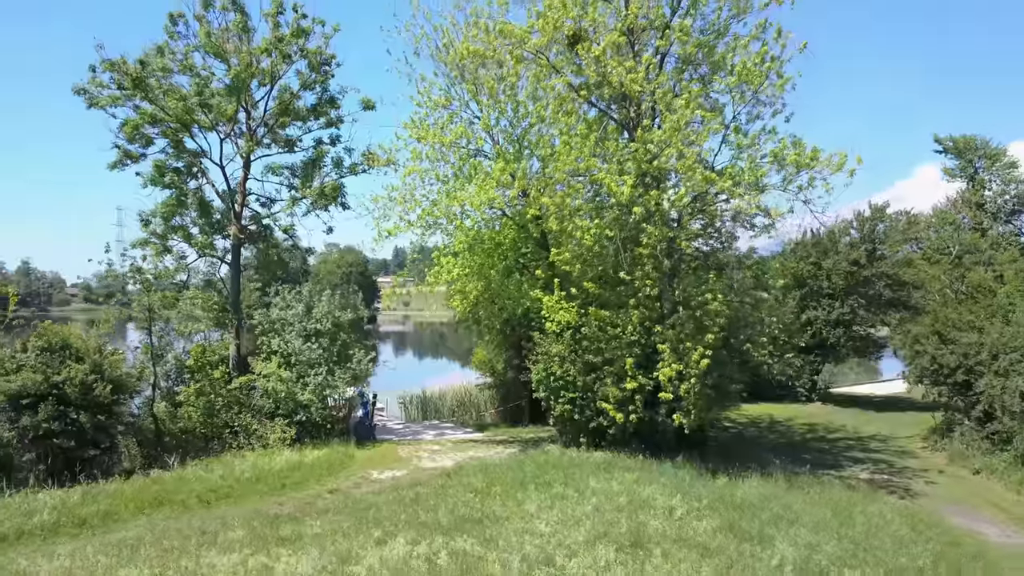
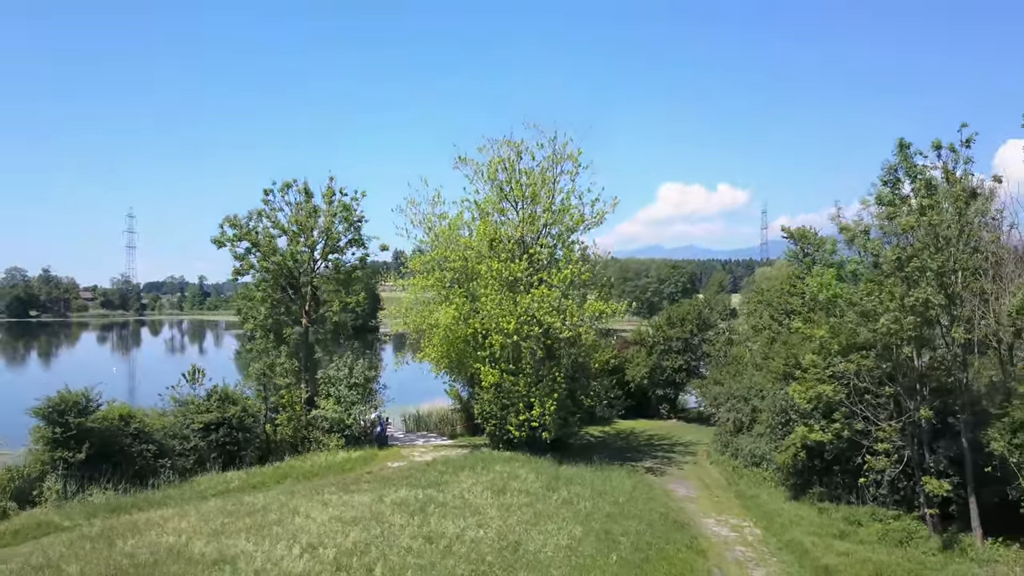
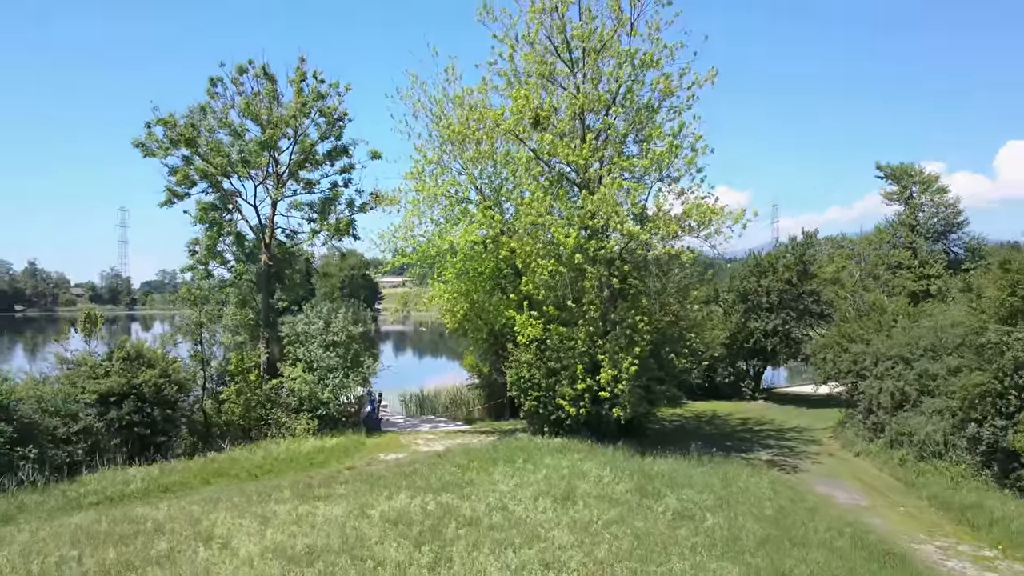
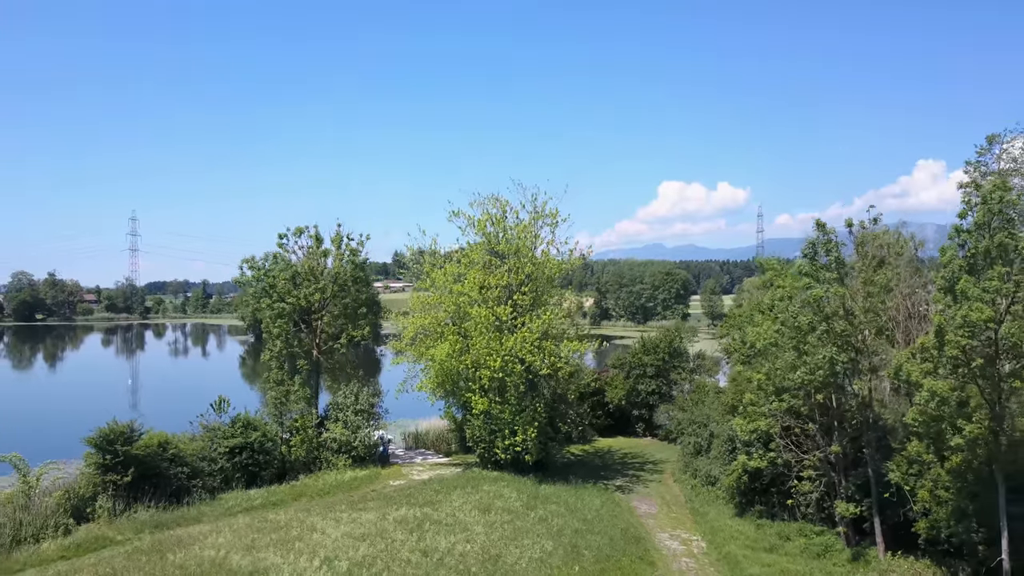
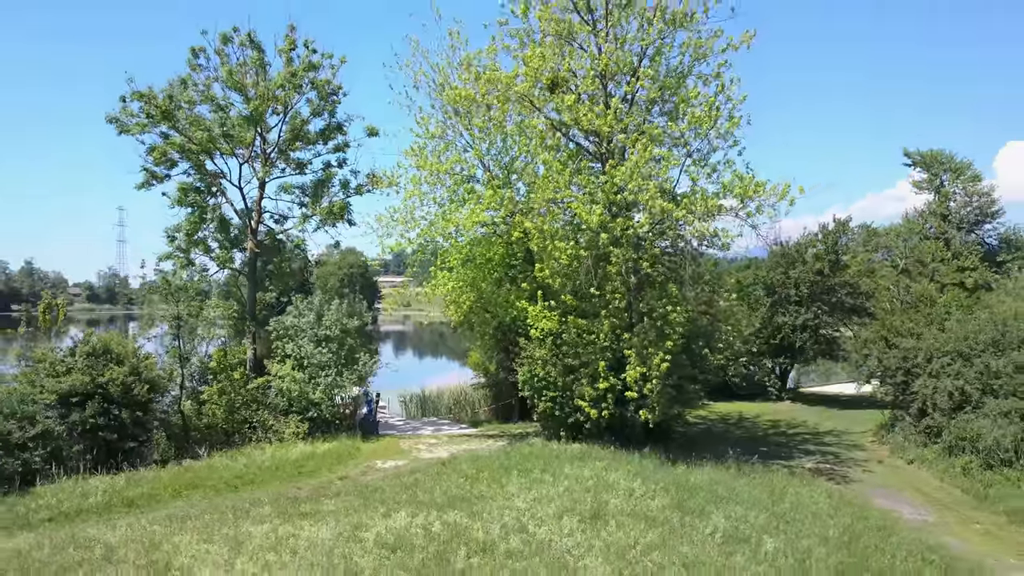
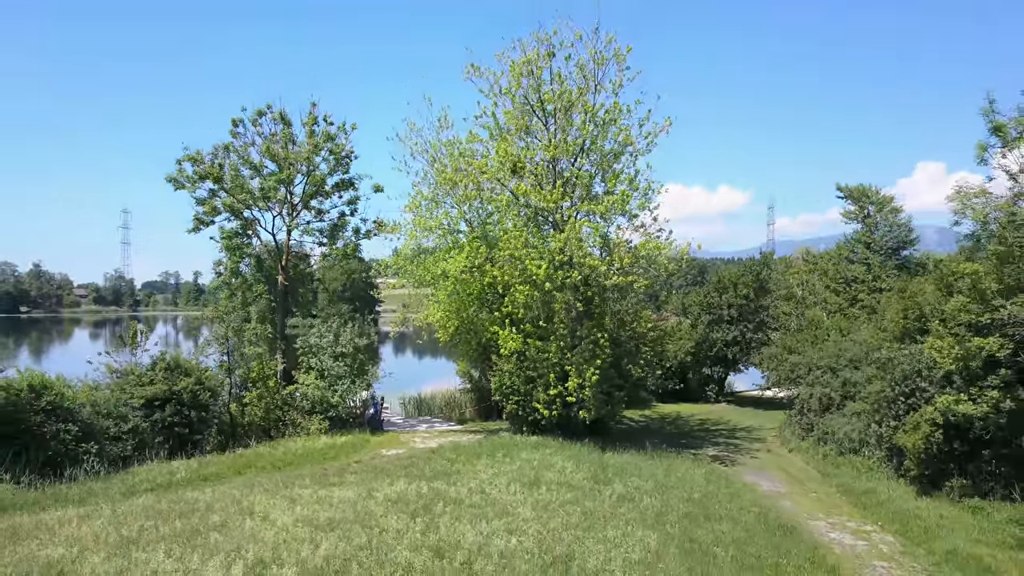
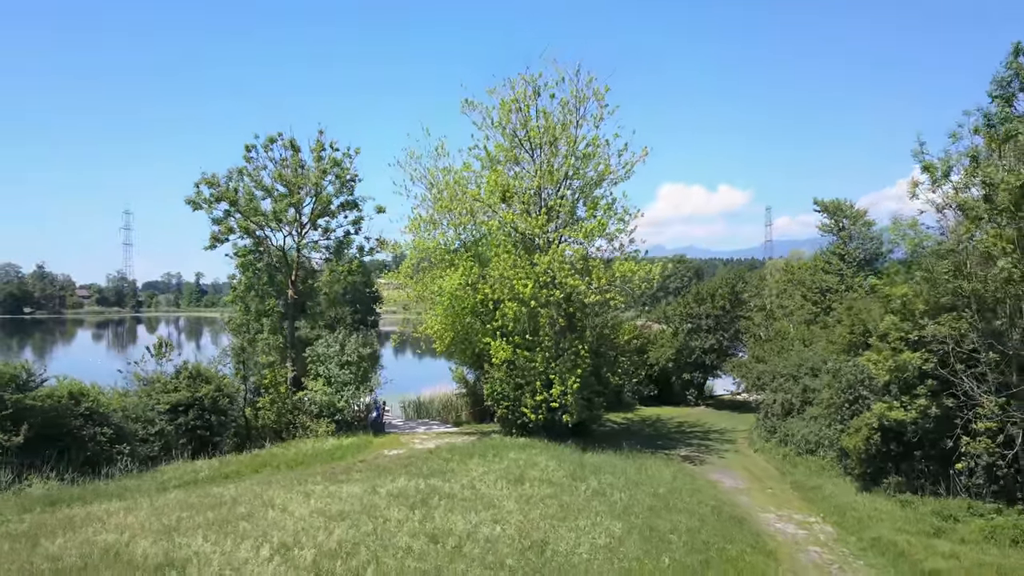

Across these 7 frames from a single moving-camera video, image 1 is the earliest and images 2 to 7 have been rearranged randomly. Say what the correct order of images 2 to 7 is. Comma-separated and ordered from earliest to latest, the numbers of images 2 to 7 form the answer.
5, 3, 6, 7, 2, 4
